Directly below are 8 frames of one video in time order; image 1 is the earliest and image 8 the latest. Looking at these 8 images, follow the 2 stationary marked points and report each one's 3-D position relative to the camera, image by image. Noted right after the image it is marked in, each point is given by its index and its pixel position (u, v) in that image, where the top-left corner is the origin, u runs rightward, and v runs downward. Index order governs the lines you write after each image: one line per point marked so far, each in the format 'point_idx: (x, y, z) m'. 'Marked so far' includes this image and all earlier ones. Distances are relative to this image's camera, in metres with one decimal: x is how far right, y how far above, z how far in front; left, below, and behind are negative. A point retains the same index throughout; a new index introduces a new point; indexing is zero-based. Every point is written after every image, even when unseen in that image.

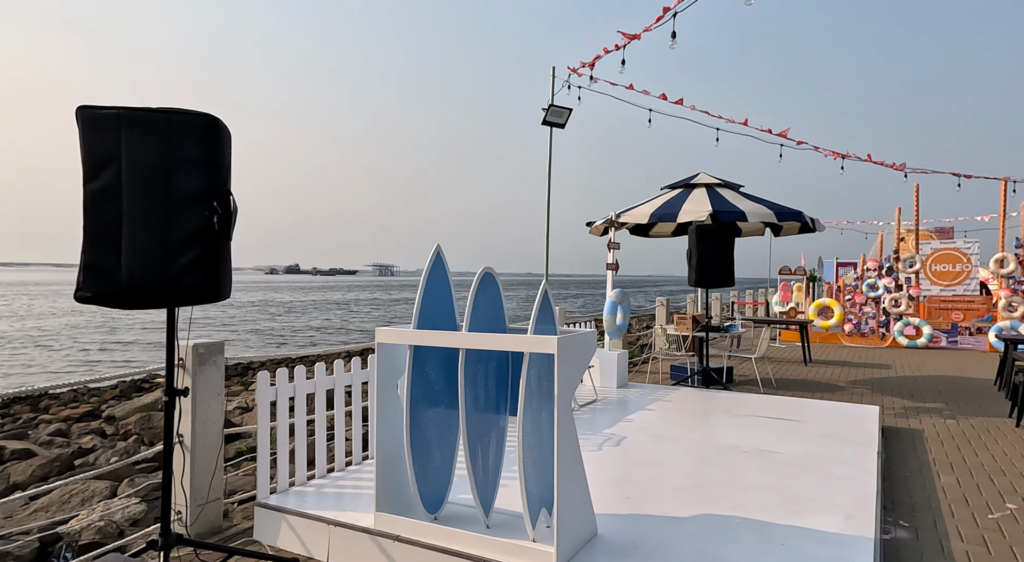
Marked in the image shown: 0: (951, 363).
0: (+7.6, -1.4, +12.0) m
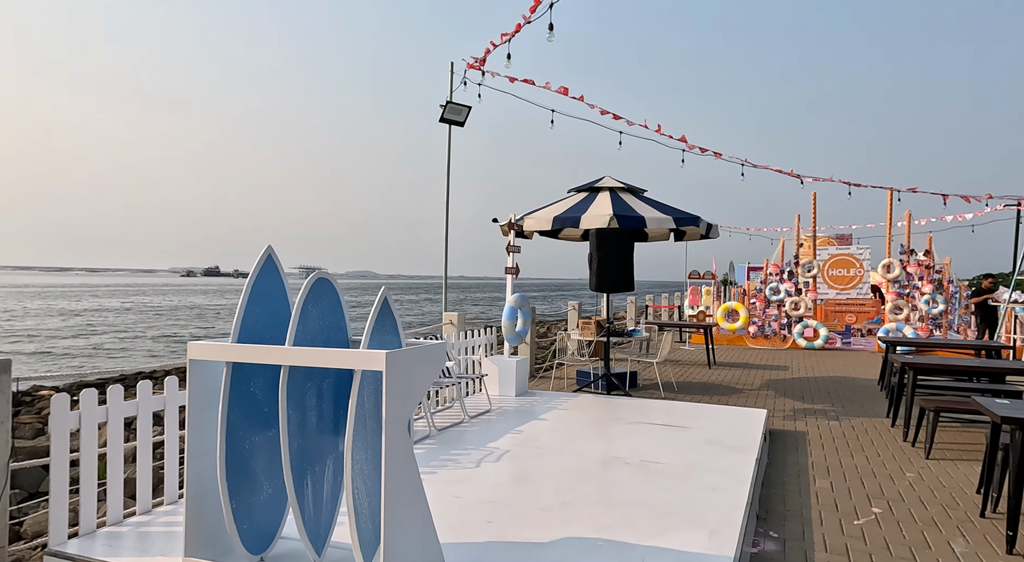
0: (+6.0, -1.5, +12.5) m
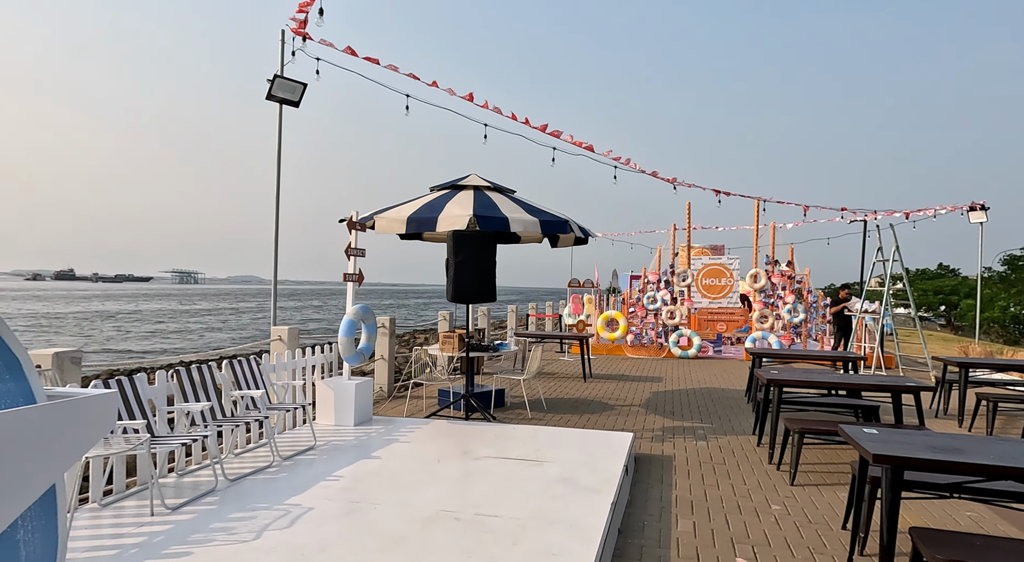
0: (+3.6, -1.7, +12.3) m
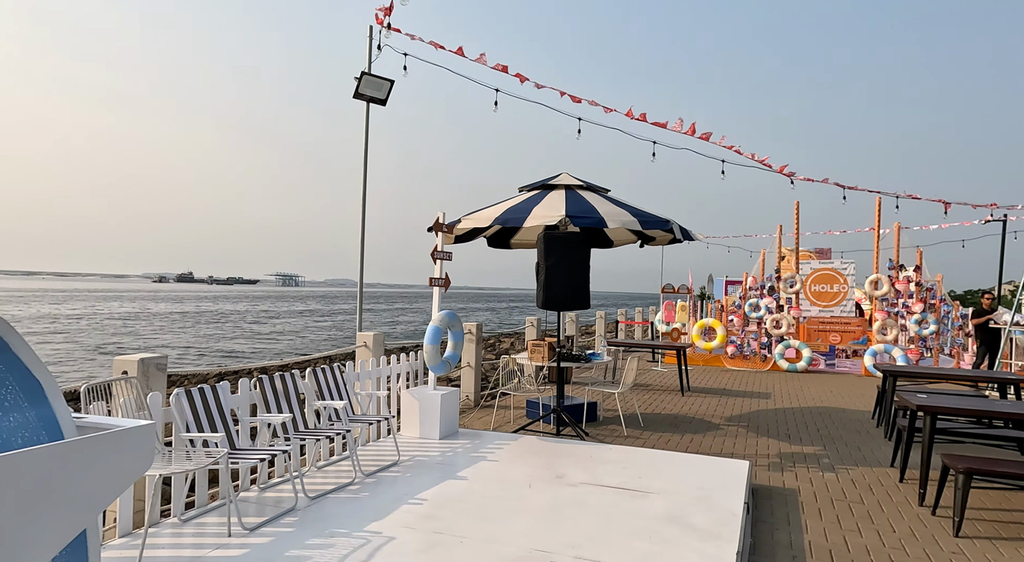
0: (+5.1, -1.8, +11.2) m
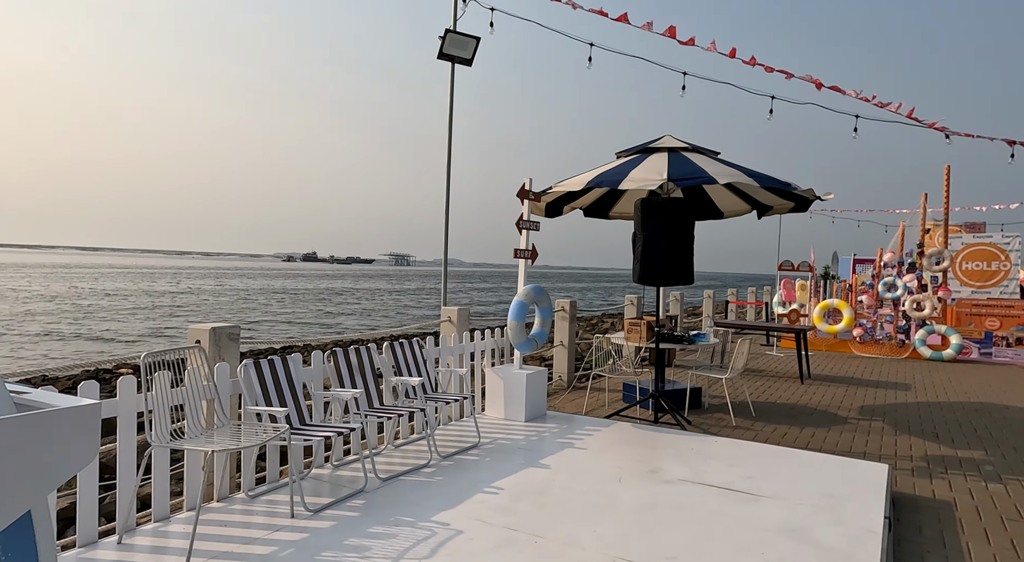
0: (+6.5, -1.4, +9.7) m
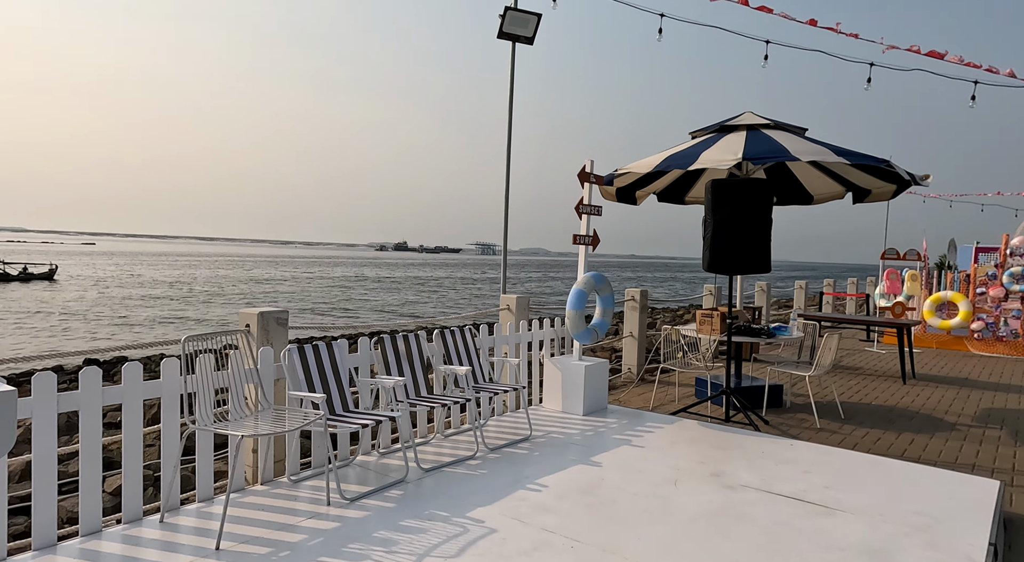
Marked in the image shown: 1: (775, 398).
0: (+7.4, -1.3, +8.6) m
1: (+2.8, -1.3, +7.5) m
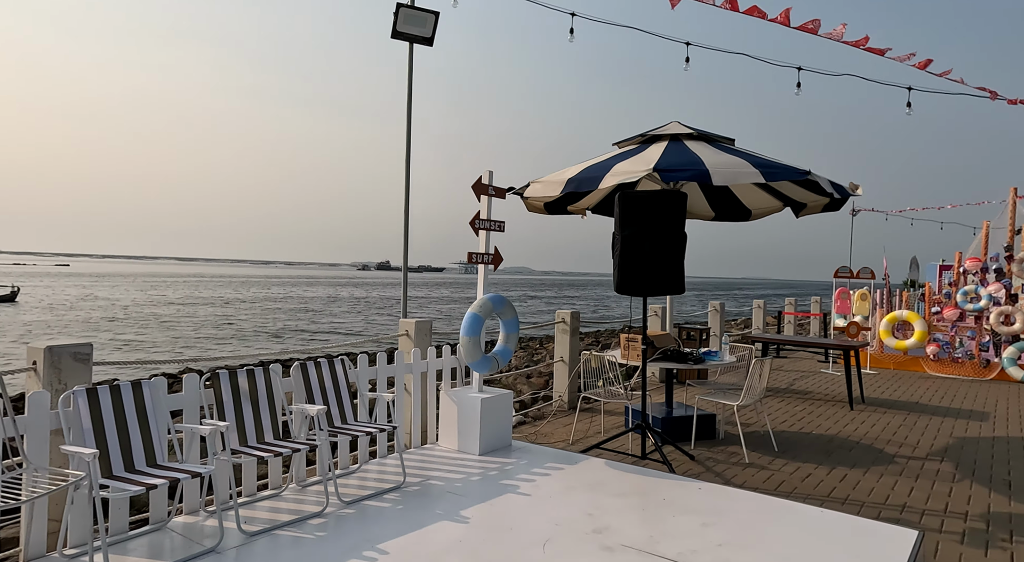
0: (+6.5, -1.6, +8.1) m
1: (+1.9, -1.5, +6.9) m
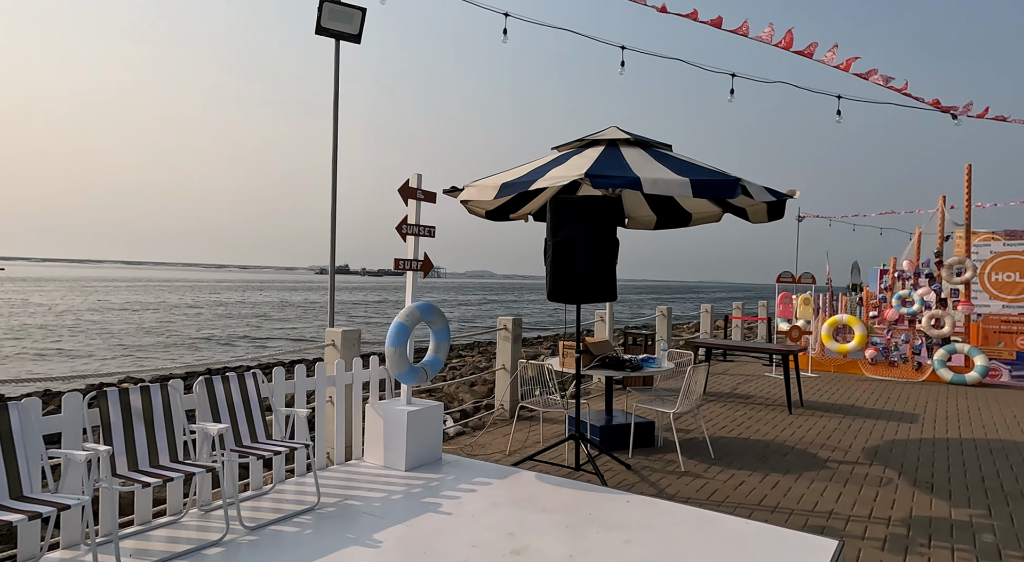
0: (+5.8, -1.6, +8.3) m
1: (+1.3, -1.5, +6.8) m
